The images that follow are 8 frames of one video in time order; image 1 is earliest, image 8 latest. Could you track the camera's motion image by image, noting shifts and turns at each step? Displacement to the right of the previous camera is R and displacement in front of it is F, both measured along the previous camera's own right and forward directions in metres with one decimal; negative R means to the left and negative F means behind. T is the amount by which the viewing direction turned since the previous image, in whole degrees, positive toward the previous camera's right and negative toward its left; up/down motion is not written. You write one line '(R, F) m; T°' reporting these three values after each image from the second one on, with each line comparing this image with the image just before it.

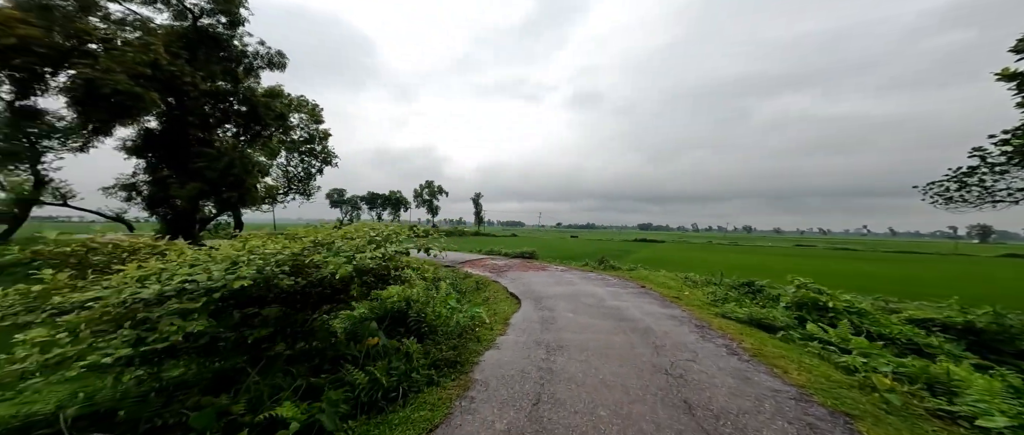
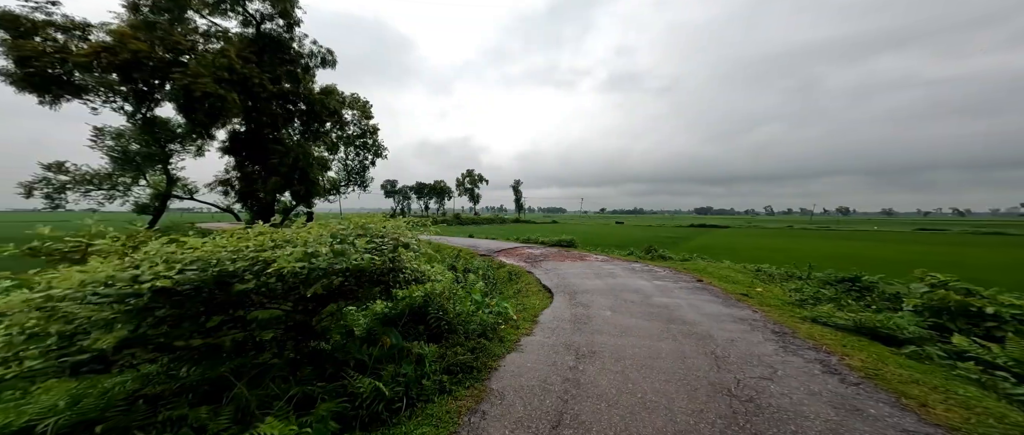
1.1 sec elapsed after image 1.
(+0.4, +0.8) m; -8°
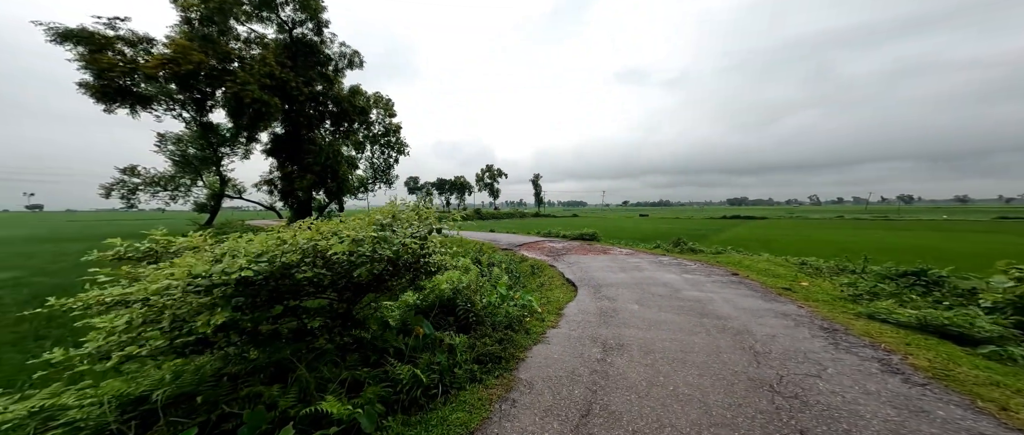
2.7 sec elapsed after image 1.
(-0.1, +0.1) m; -4°
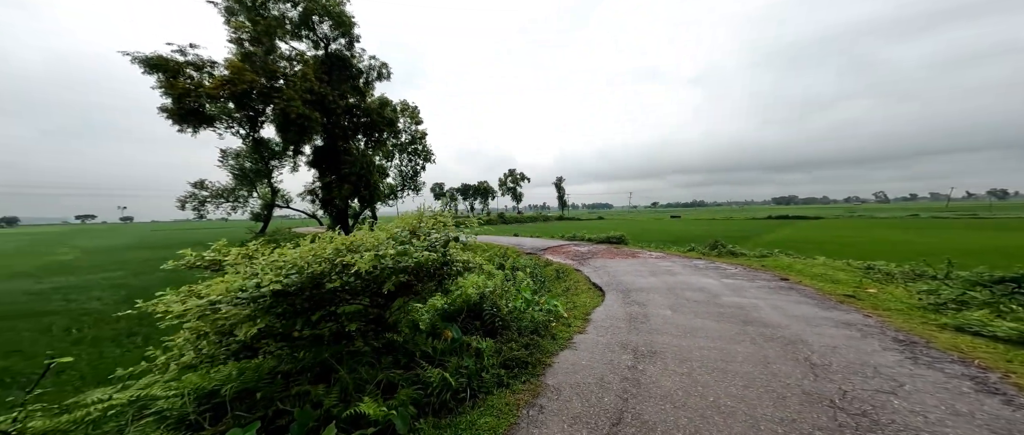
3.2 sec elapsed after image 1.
(0.0, +0.2) m; -4°
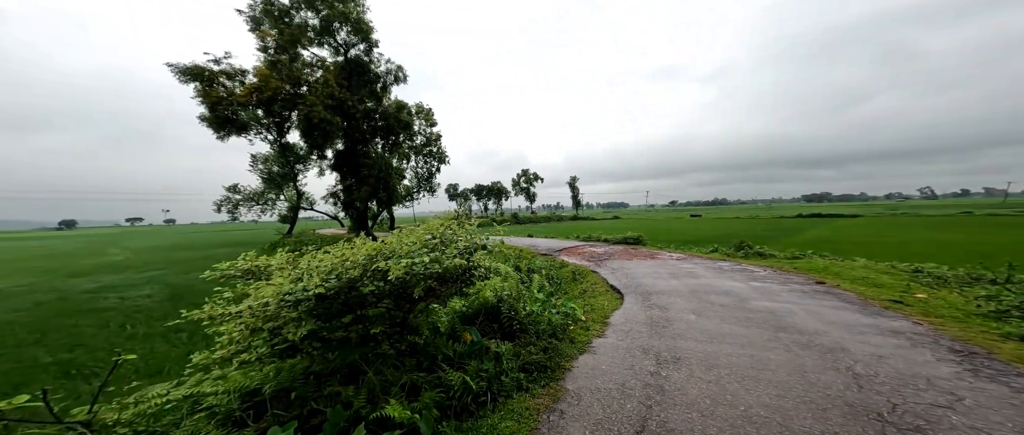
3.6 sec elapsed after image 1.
(0.0, +0.1) m; -2°
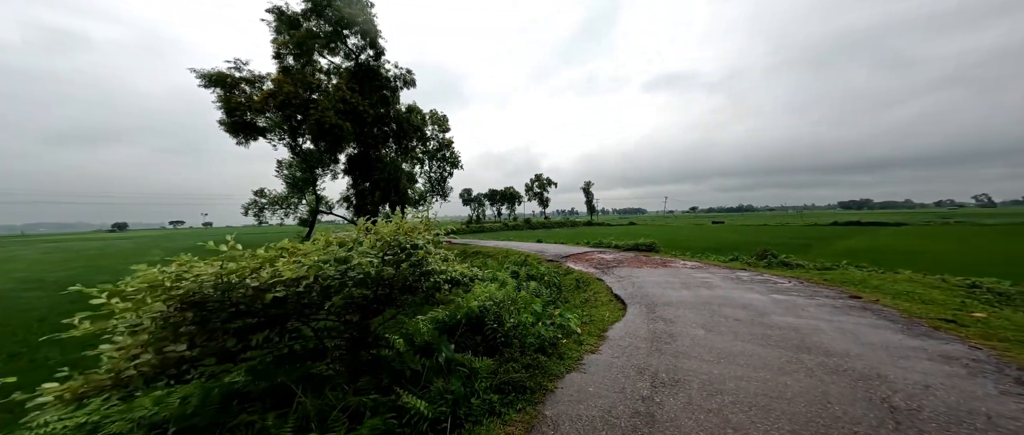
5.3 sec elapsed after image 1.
(+0.4, +0.3) m; -3°
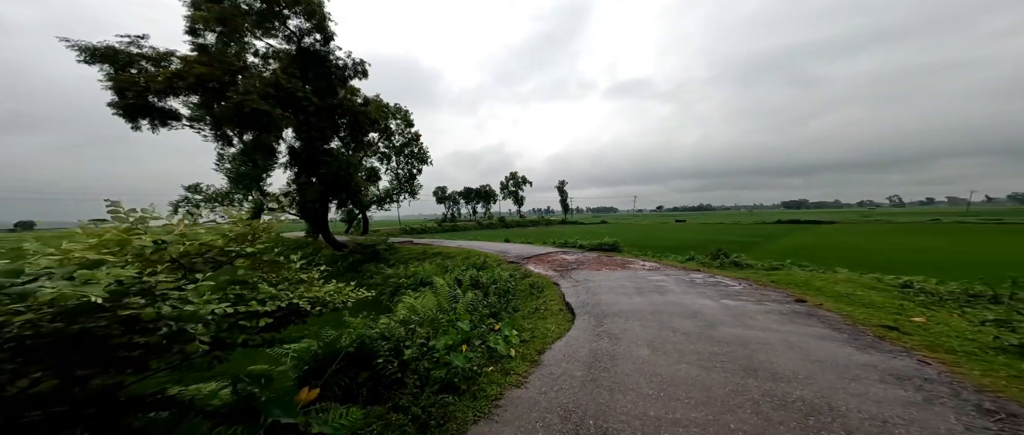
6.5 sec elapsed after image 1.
(+0.8, +0.7) m; +4°
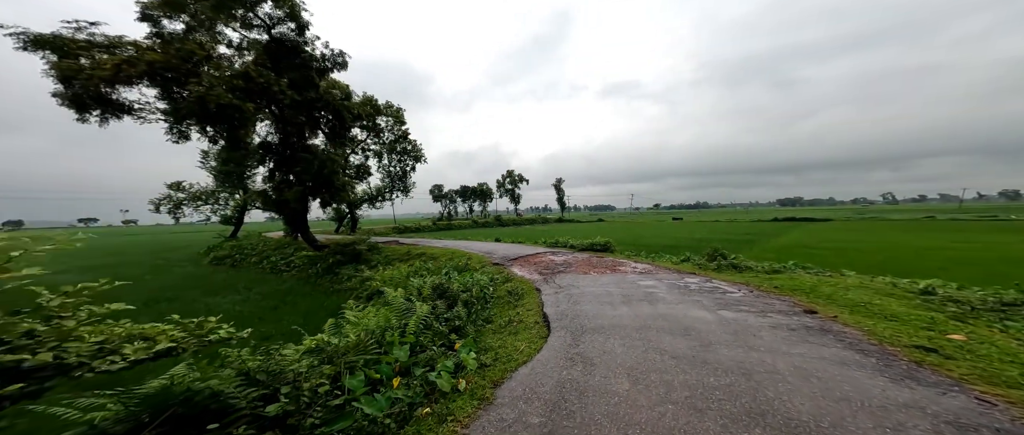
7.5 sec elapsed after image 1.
(+0.6, +0.9) m; 0°
